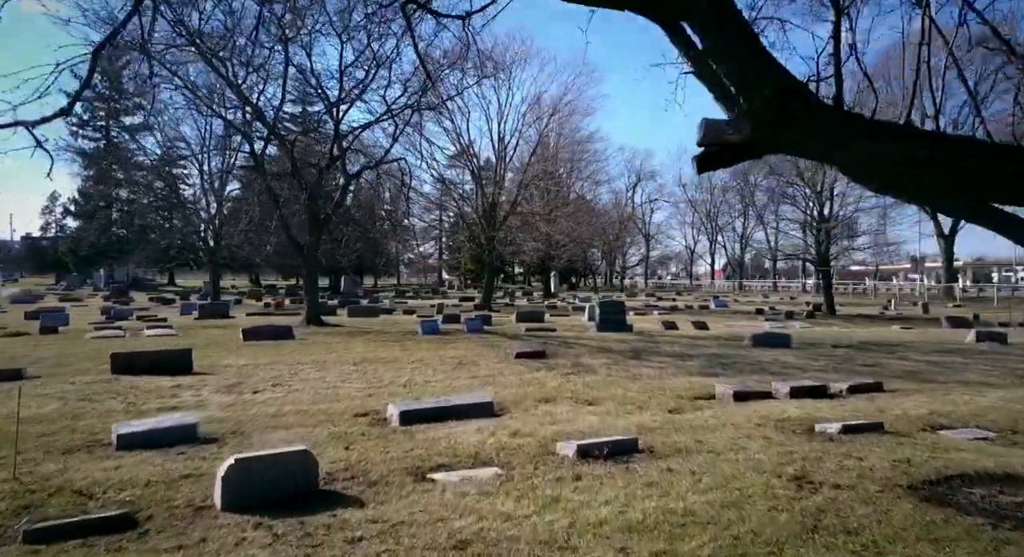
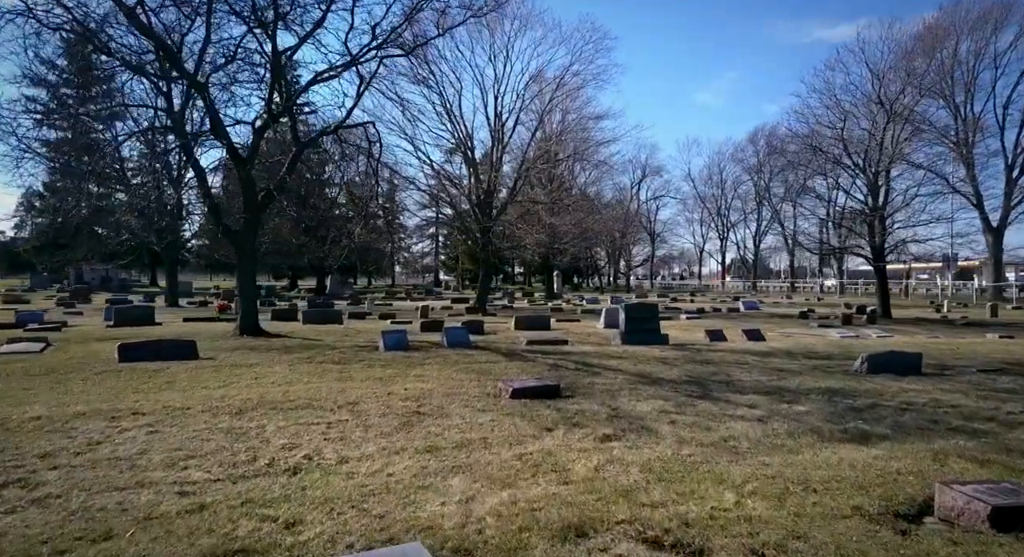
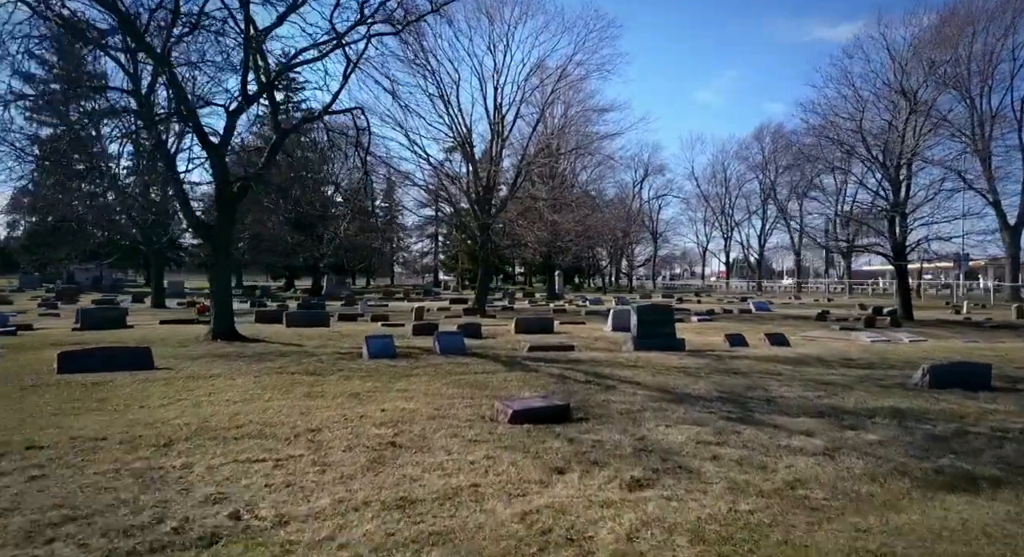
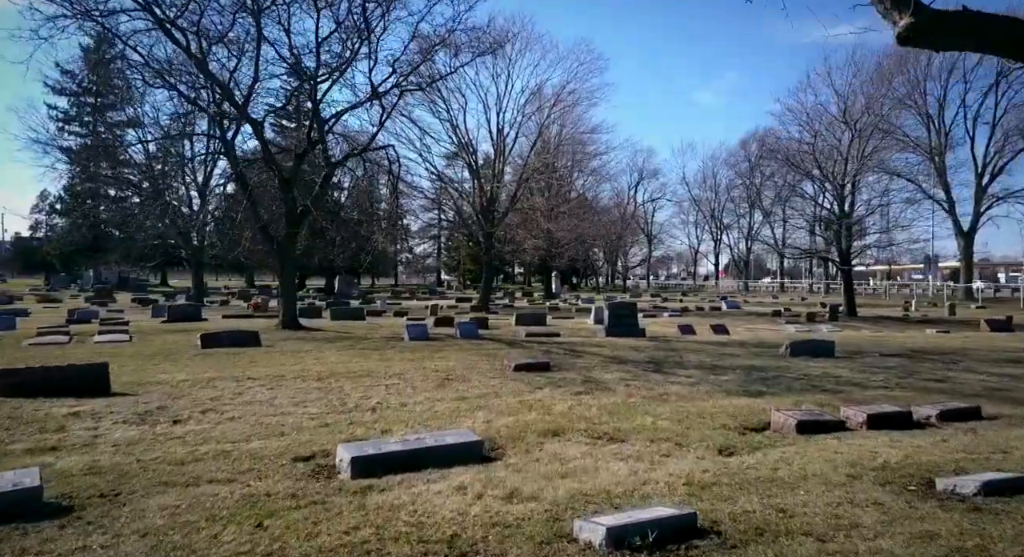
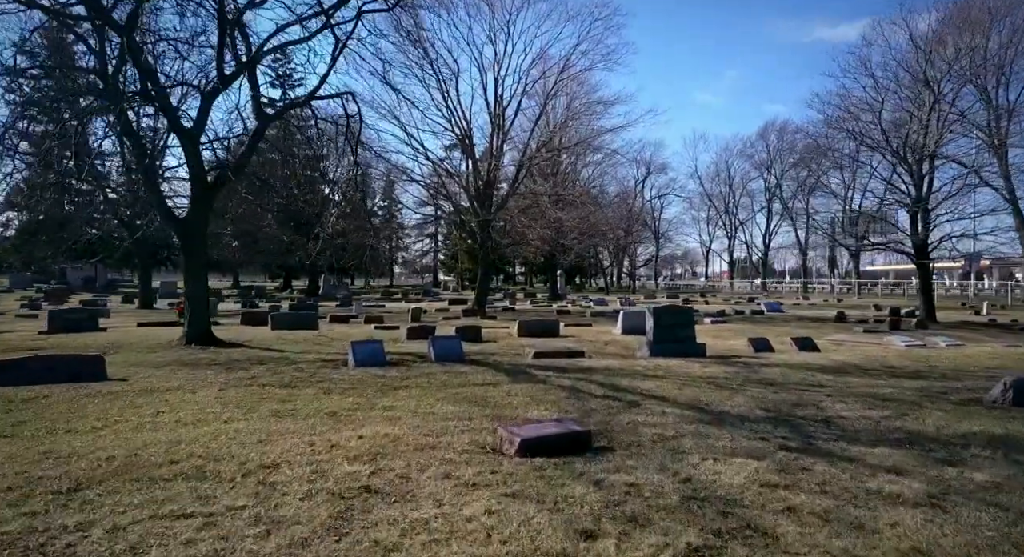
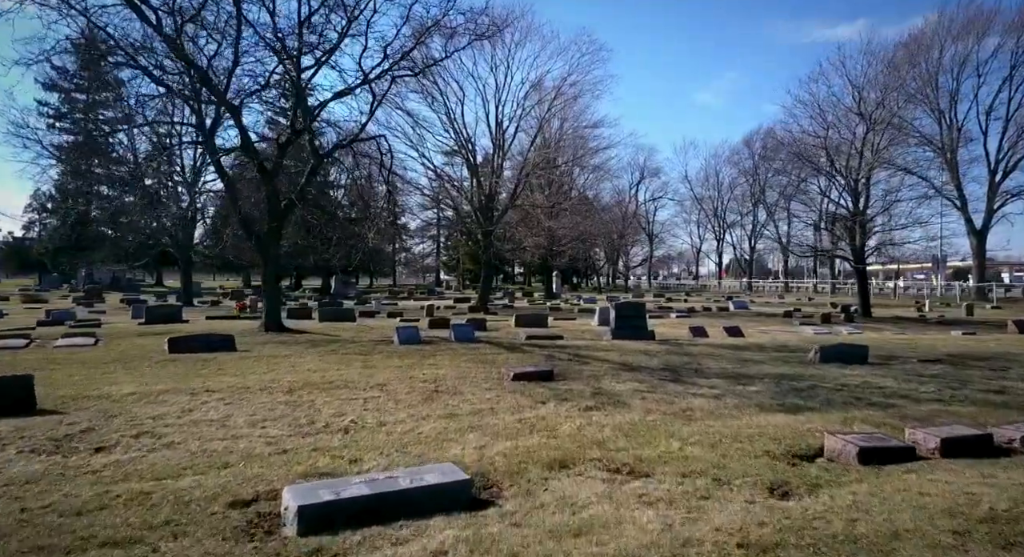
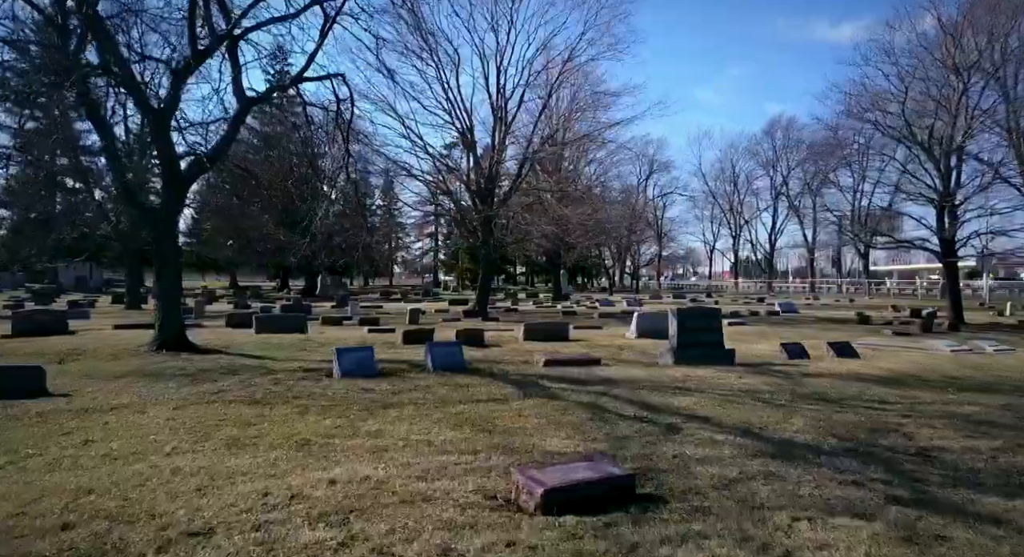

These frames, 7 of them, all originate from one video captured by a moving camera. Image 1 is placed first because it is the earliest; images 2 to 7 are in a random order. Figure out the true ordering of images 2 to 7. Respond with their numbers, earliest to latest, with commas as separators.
4, 6, 2, 3, 5, 7
